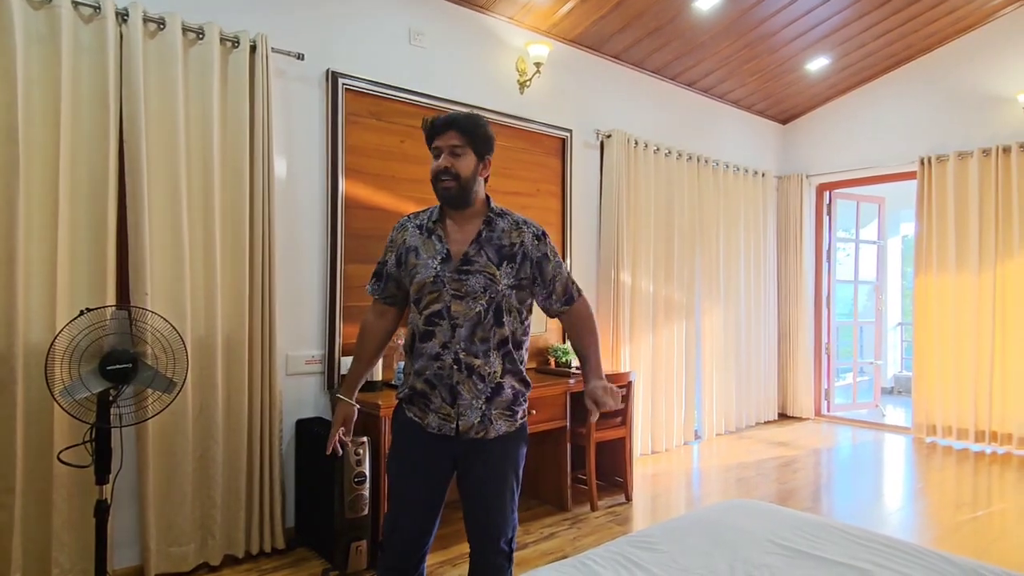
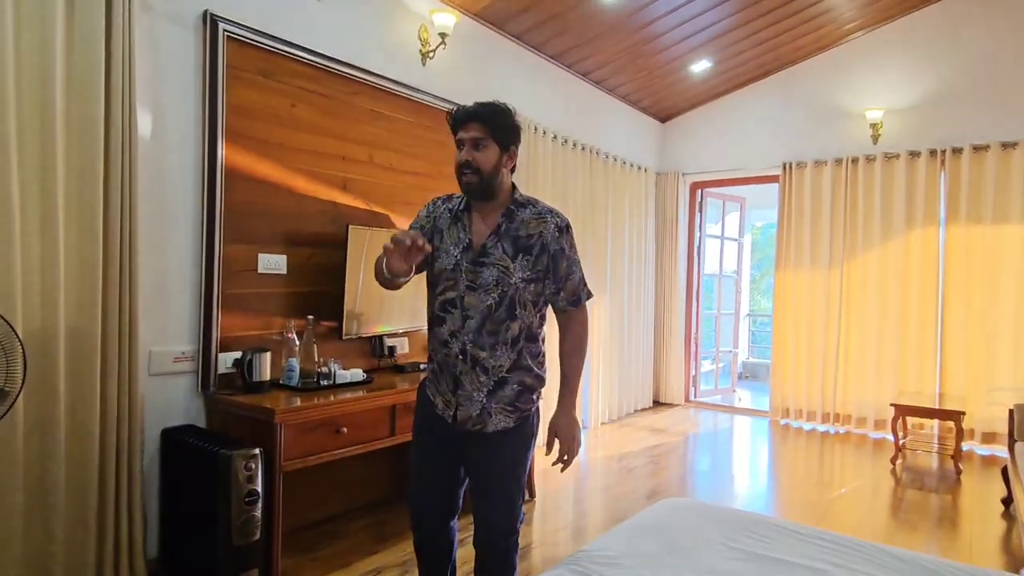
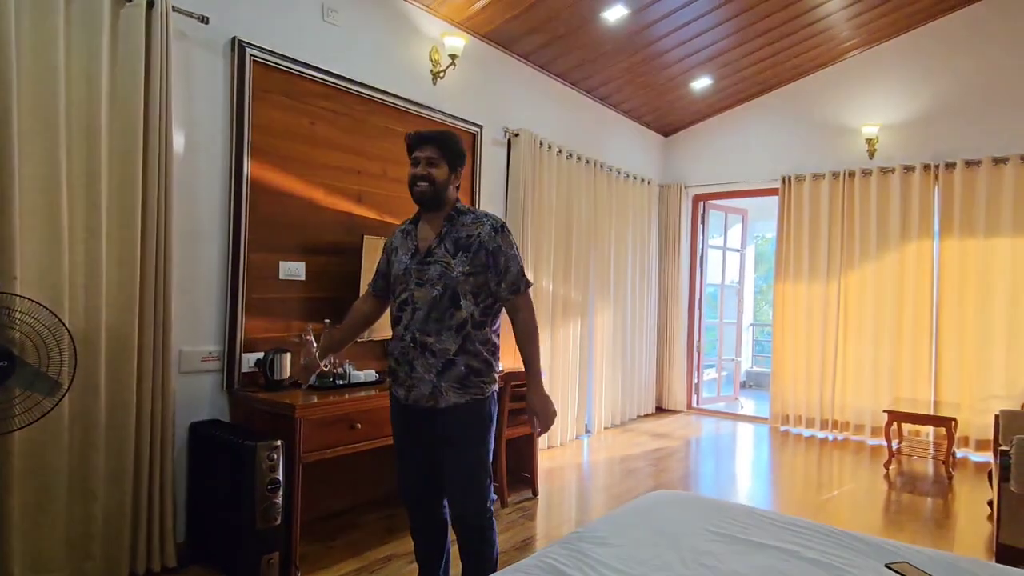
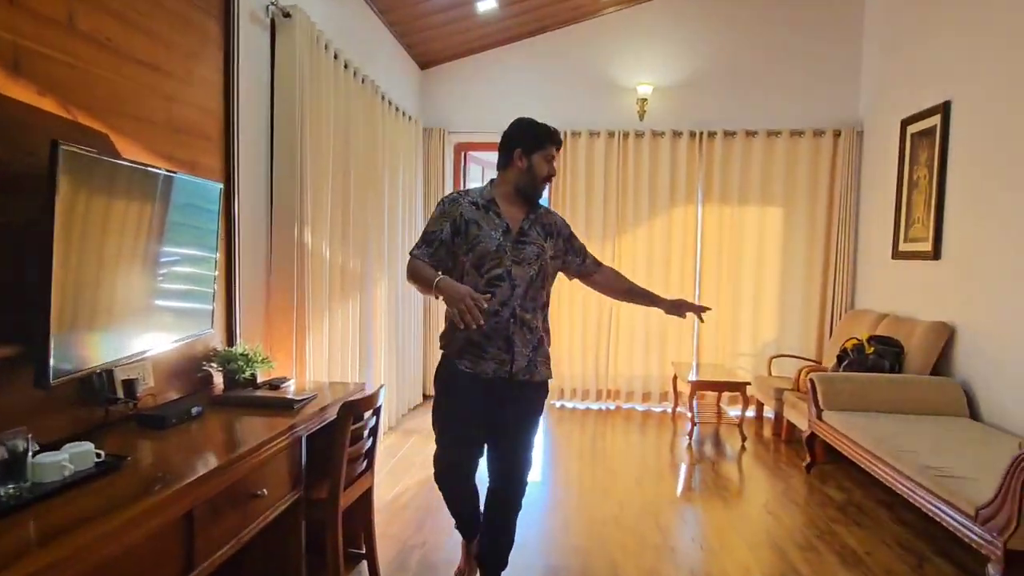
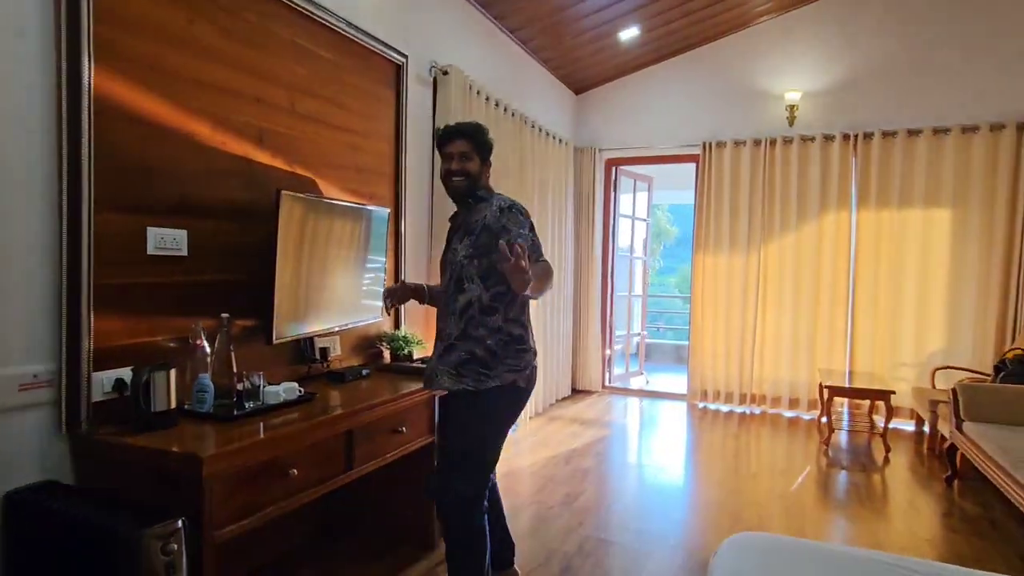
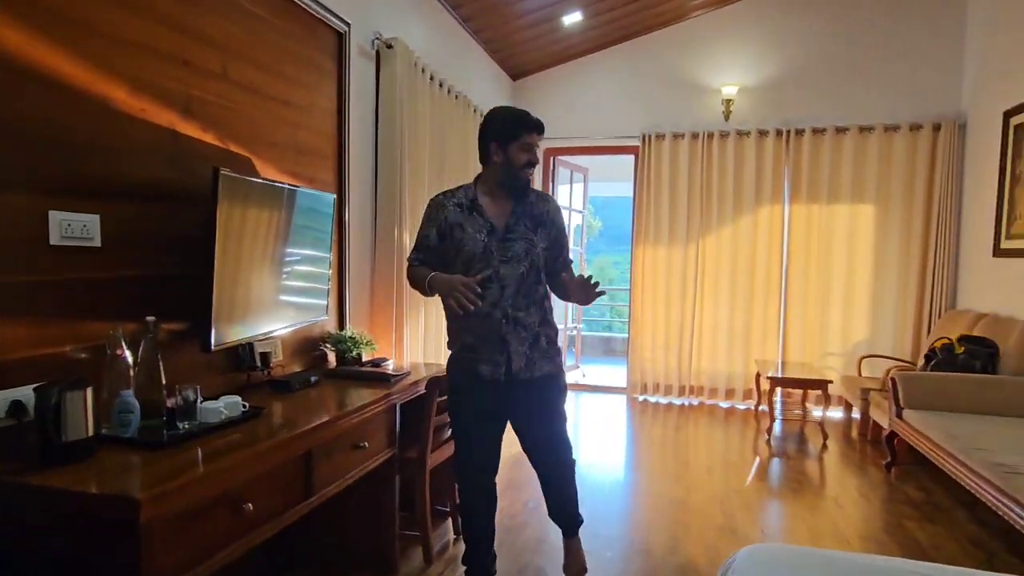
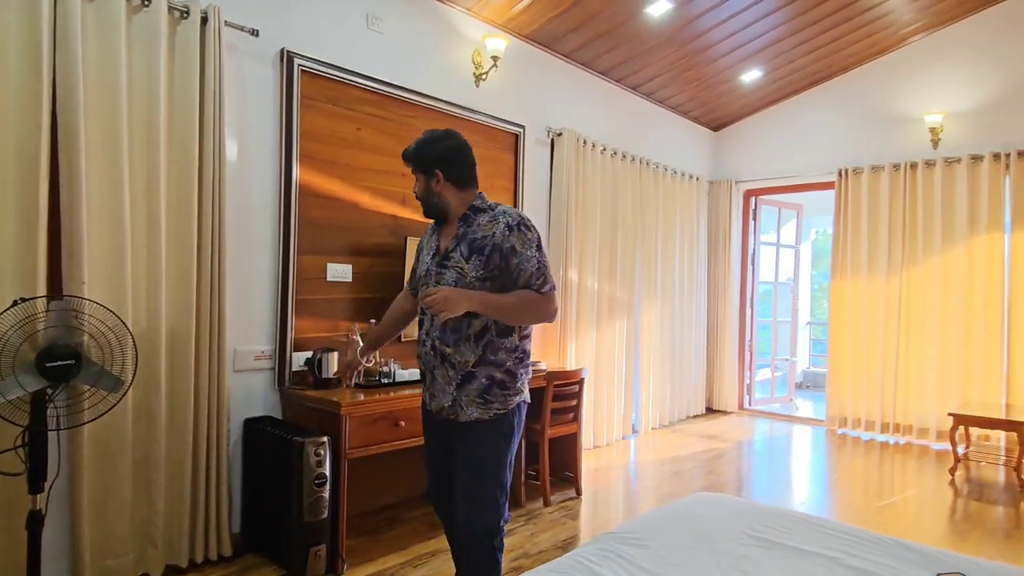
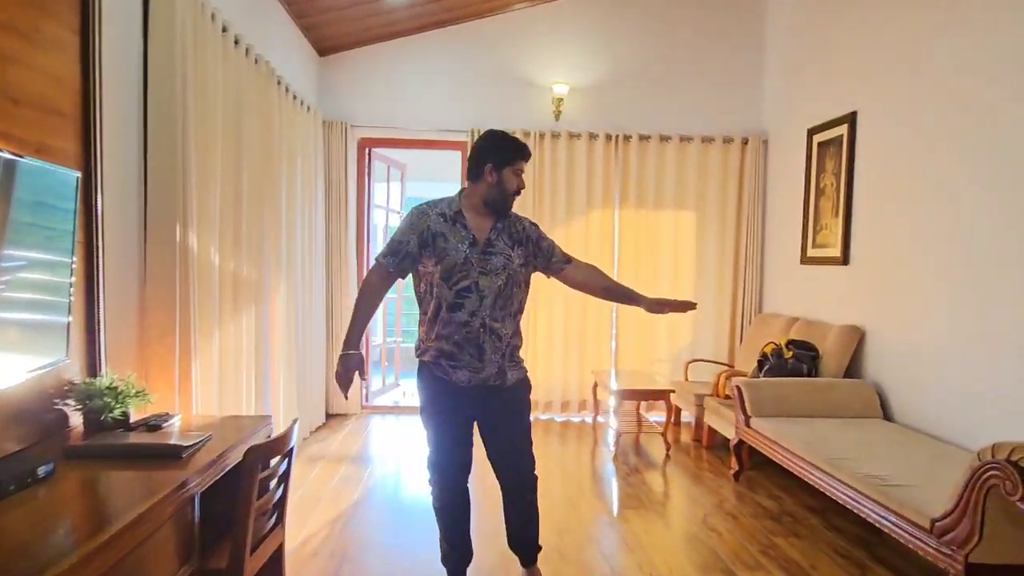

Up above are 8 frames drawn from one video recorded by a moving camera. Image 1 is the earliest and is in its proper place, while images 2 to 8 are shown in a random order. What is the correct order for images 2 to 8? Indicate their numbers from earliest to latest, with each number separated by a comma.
7, 3, 2, 5, 6, 4, 8
